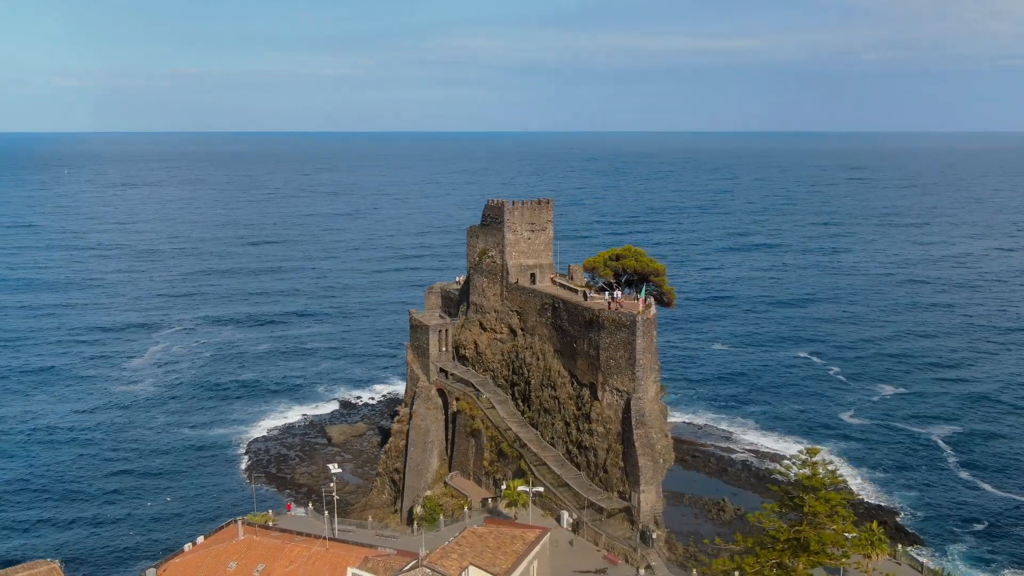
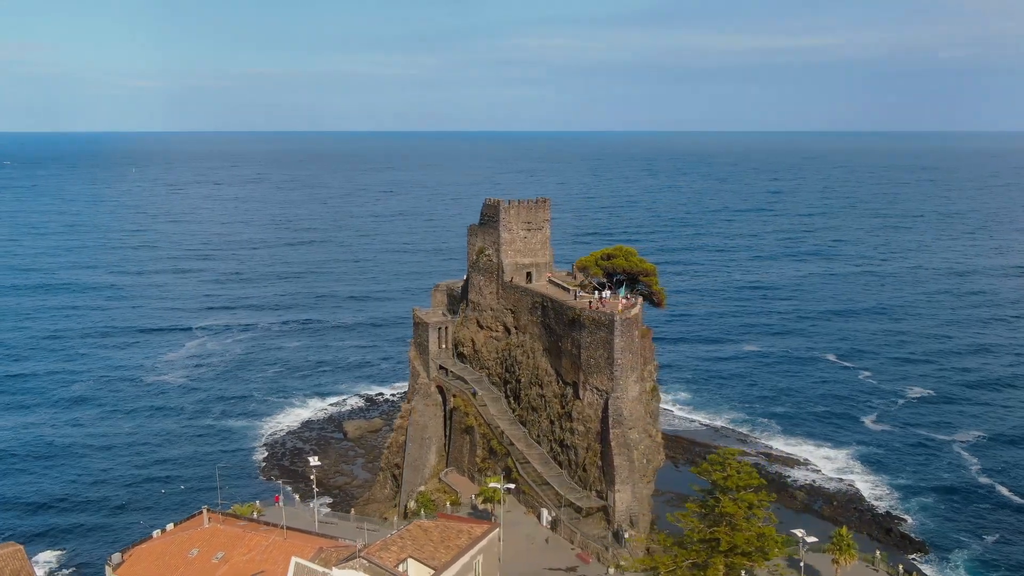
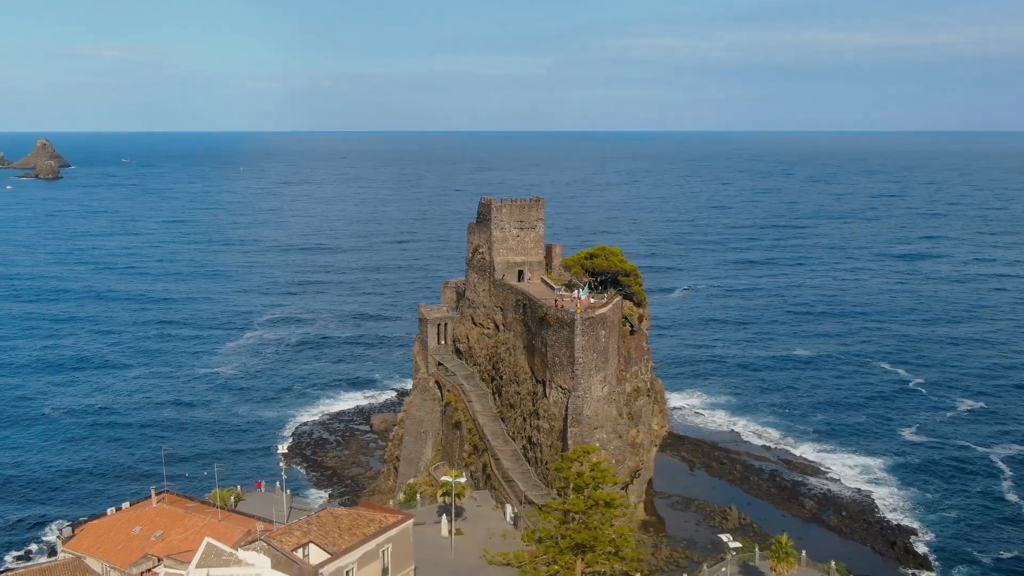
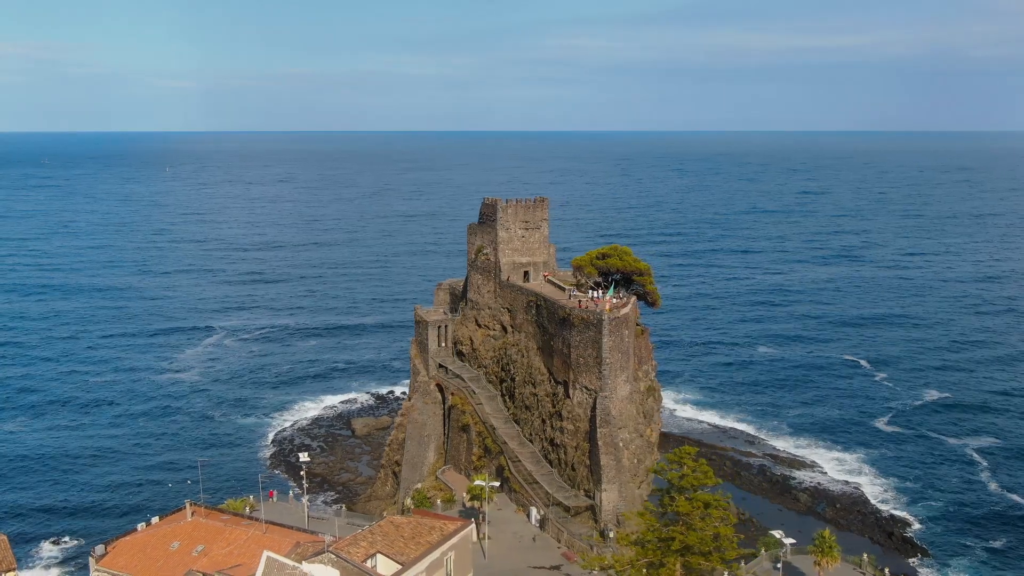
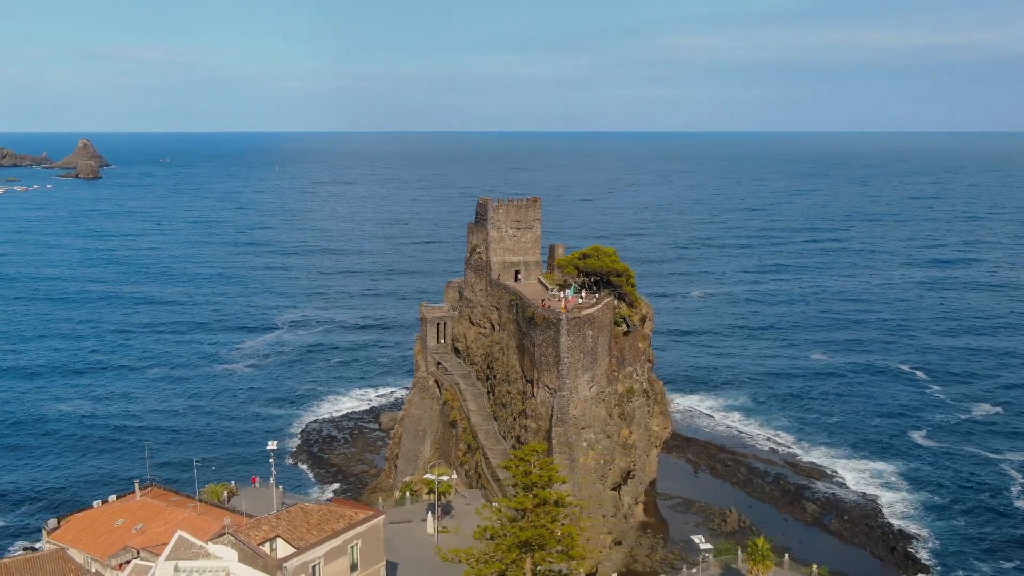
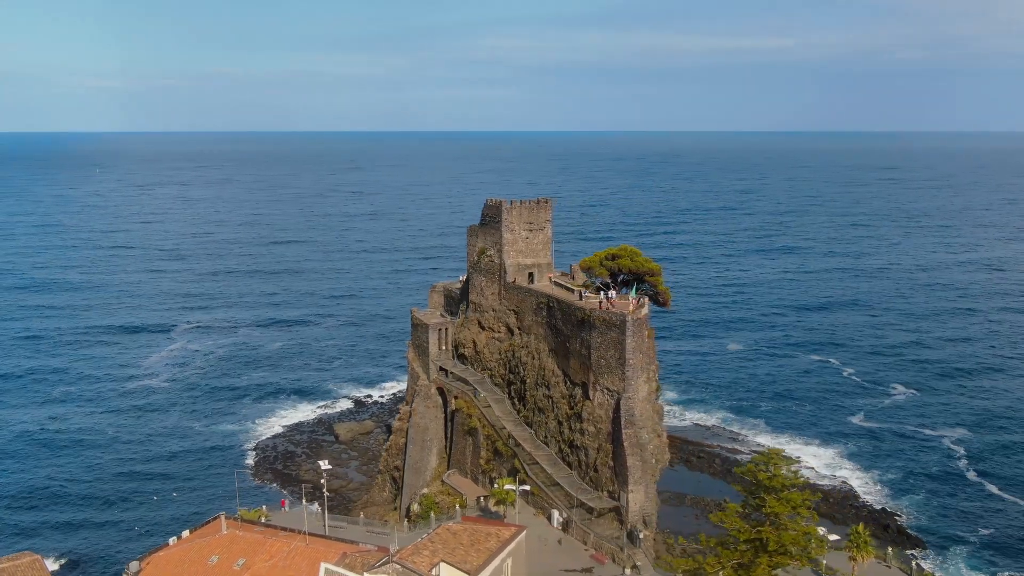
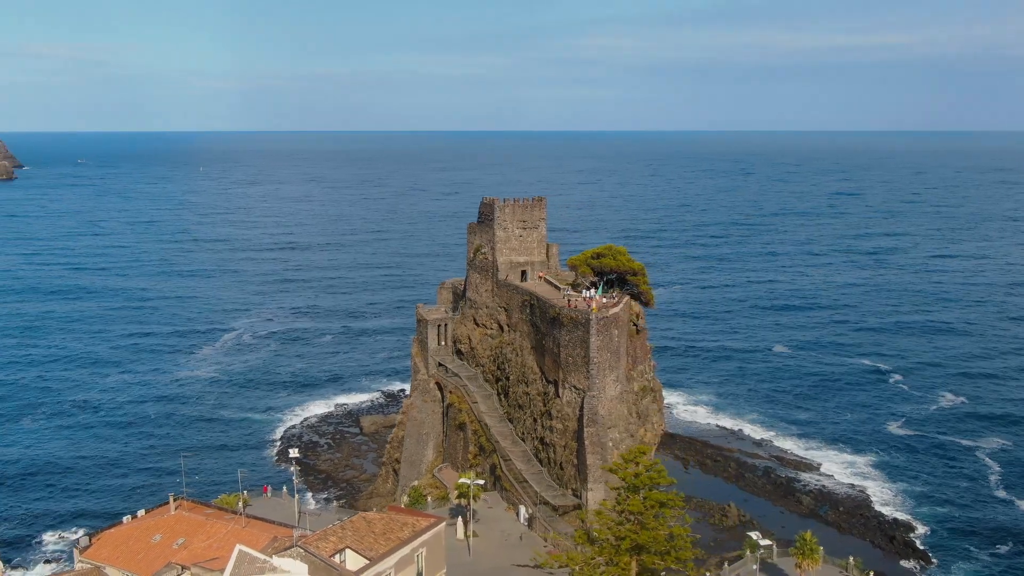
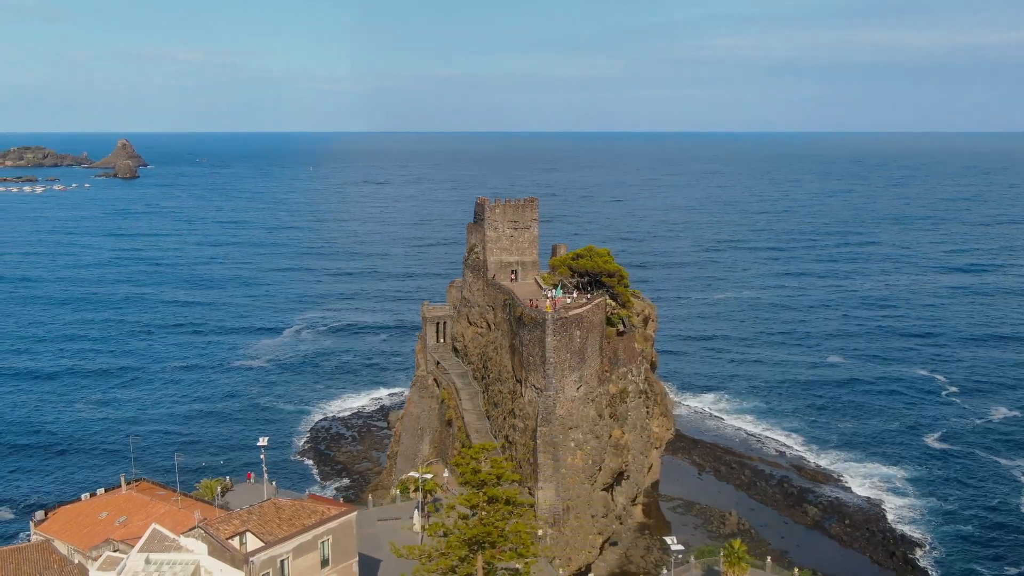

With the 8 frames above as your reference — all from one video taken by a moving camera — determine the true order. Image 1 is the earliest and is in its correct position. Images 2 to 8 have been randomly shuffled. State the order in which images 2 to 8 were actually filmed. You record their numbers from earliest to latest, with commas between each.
6, 2, 4, 7, 3, 5, 8
